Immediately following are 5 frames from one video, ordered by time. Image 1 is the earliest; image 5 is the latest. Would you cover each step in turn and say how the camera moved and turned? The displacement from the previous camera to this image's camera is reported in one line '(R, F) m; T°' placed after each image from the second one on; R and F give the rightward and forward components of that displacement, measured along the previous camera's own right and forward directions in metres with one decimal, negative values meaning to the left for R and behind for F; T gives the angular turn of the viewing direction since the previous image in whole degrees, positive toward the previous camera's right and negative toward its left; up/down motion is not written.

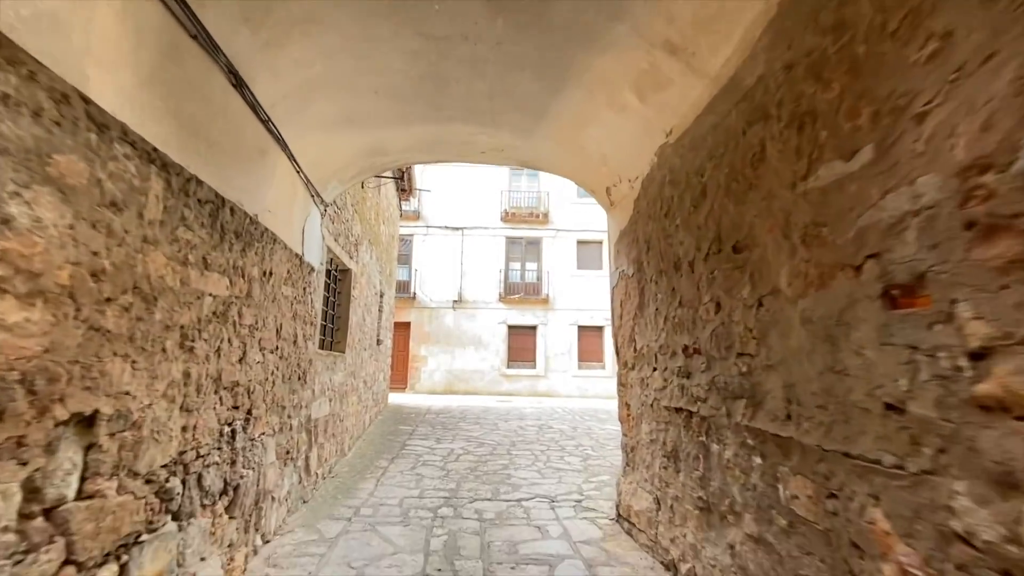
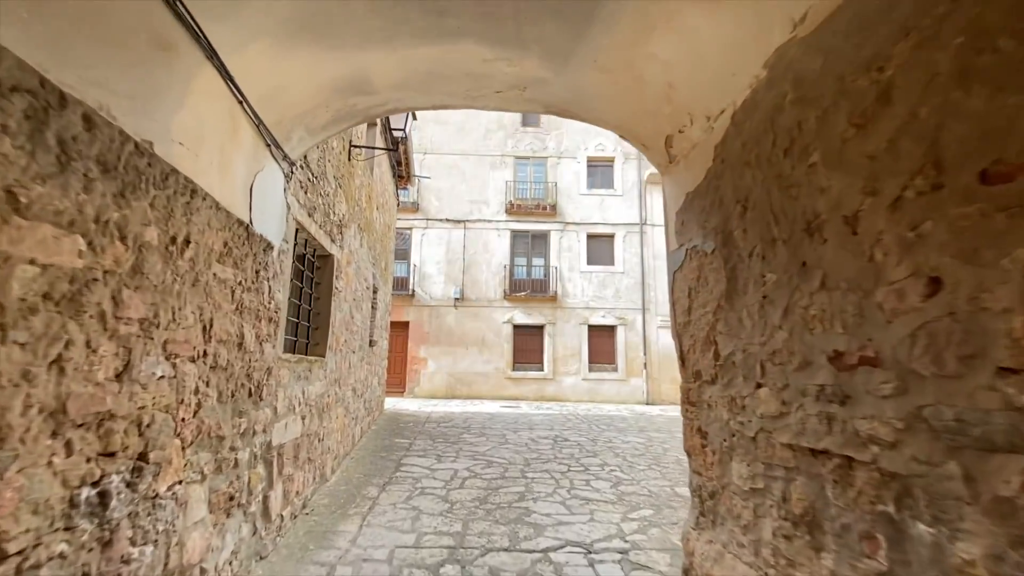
(-0.2, +1.0) m; 0°
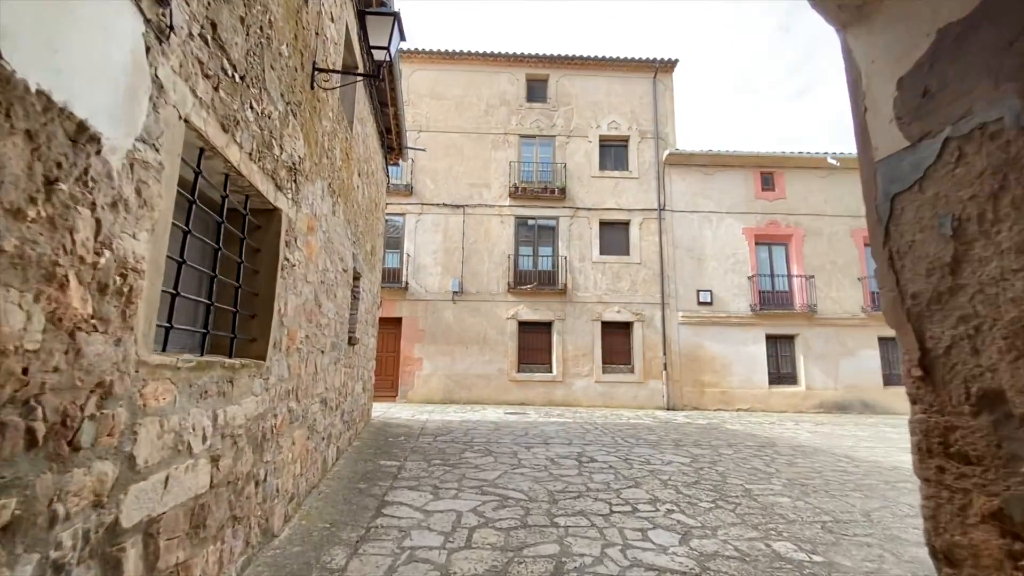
(-0.2, +1.4) m; 0°
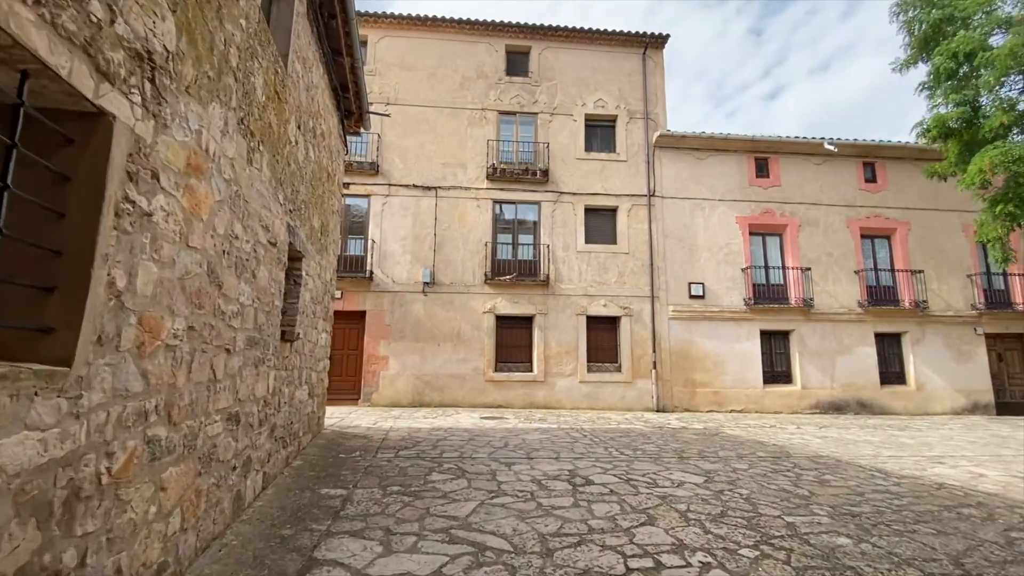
(0.0, +1.1) m; +3°
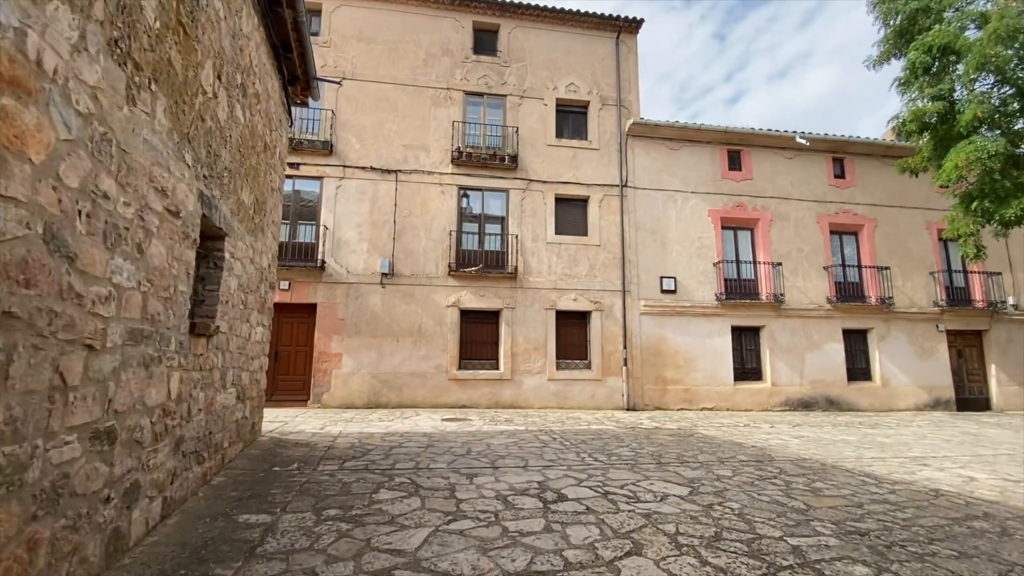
(0.0, +0.7) m; +4°
